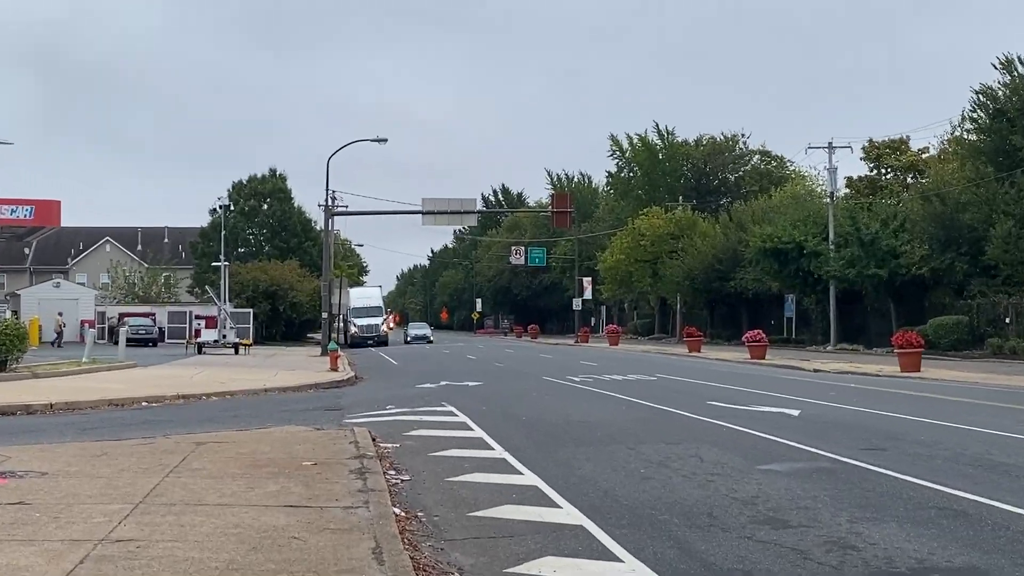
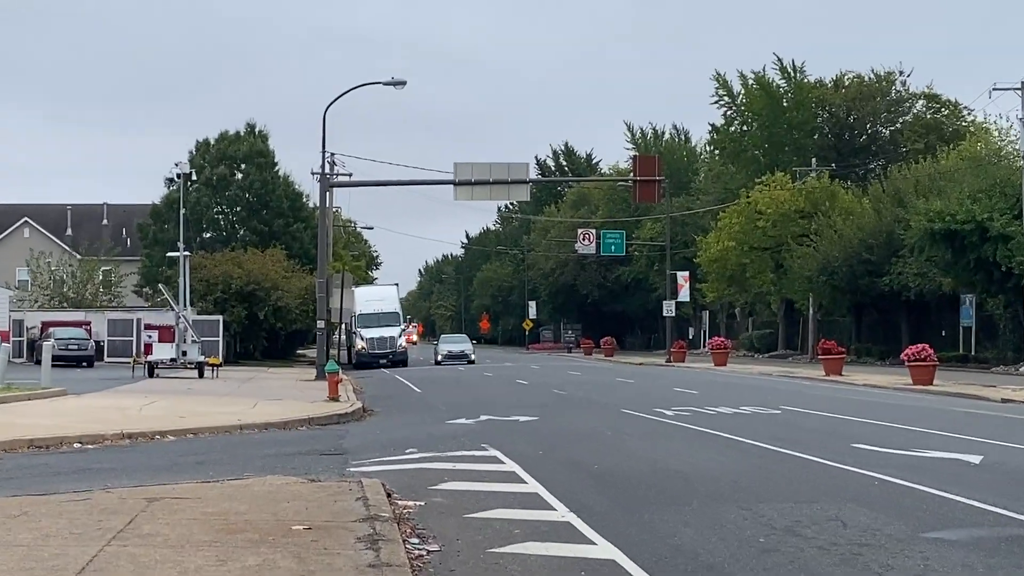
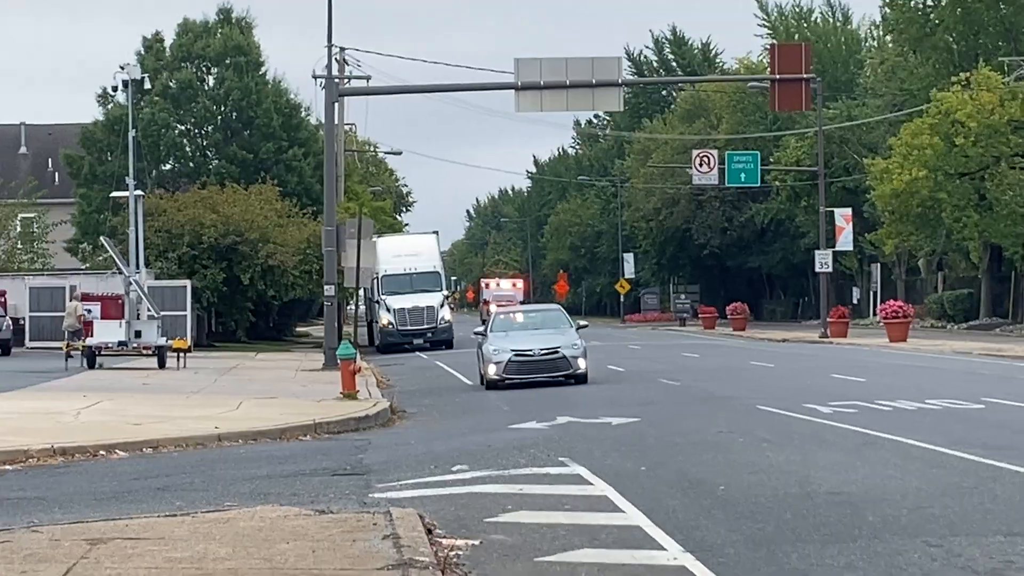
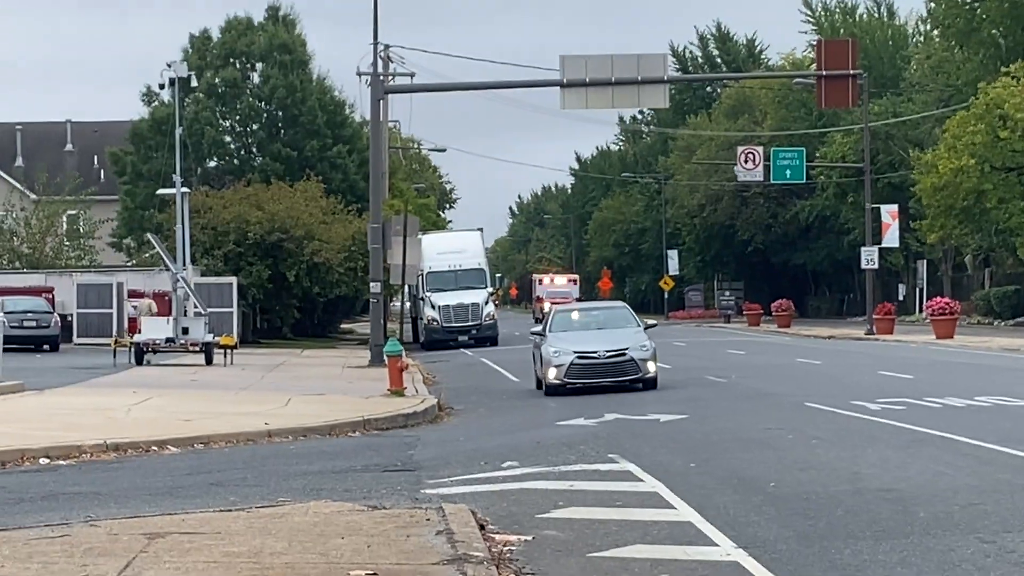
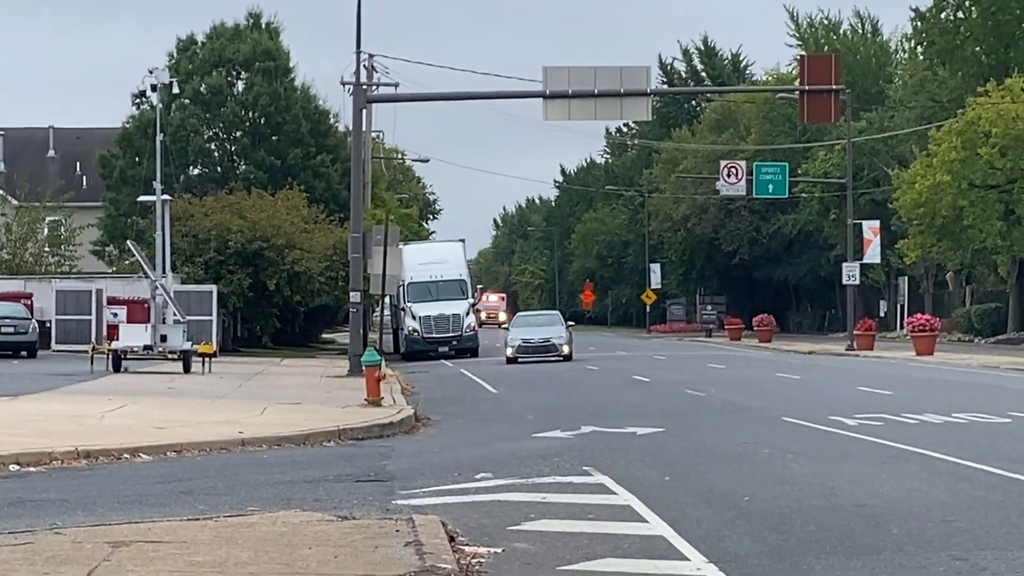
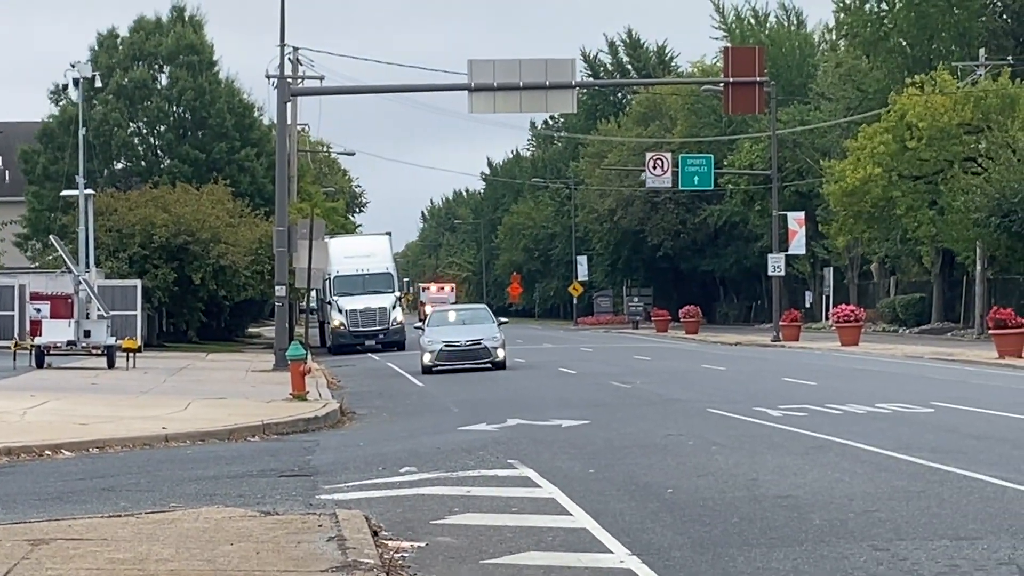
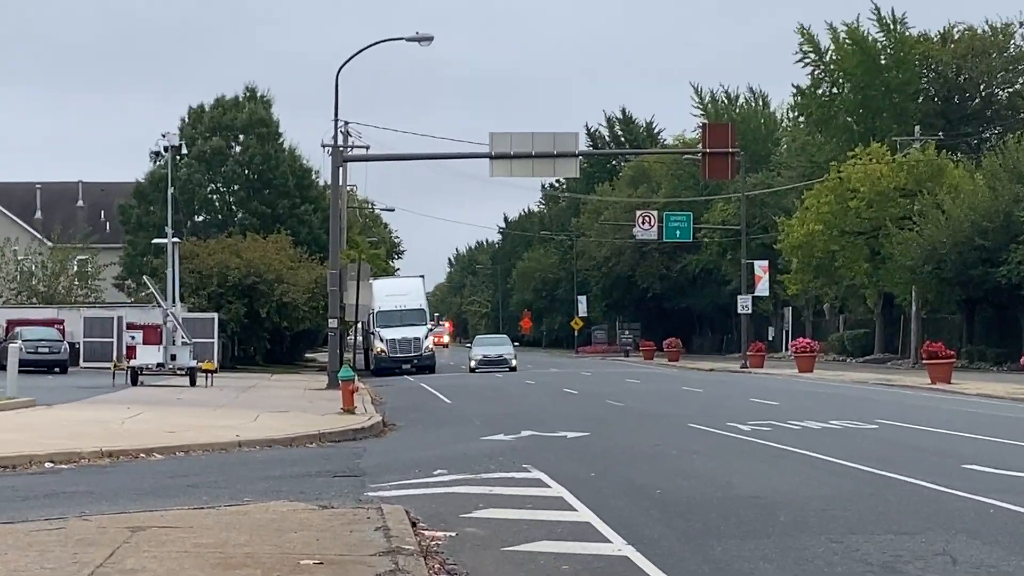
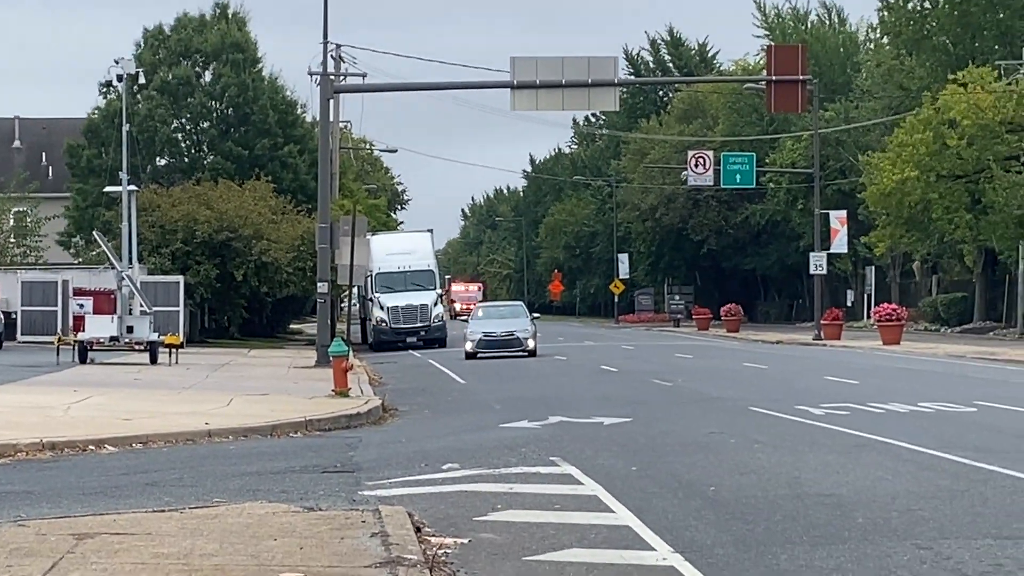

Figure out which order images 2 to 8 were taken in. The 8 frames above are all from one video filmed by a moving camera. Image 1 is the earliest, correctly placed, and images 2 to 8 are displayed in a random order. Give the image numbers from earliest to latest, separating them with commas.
2, 7, 5, 8, 6, 3, 4
